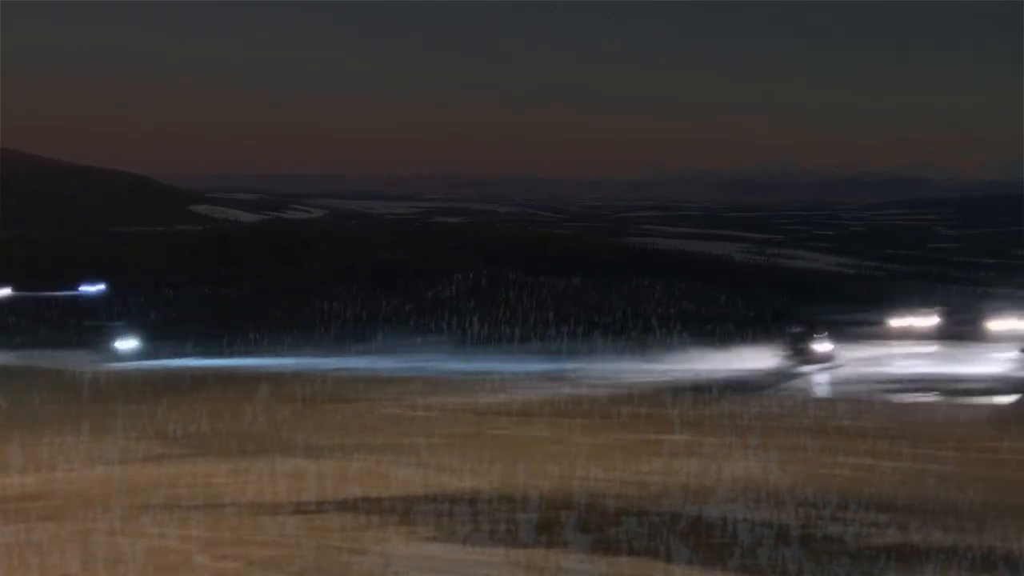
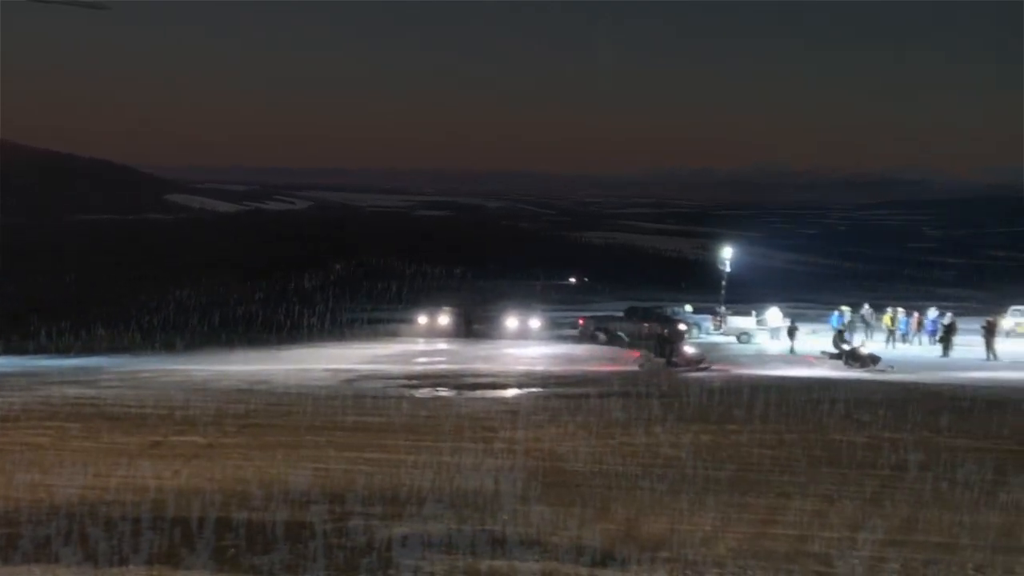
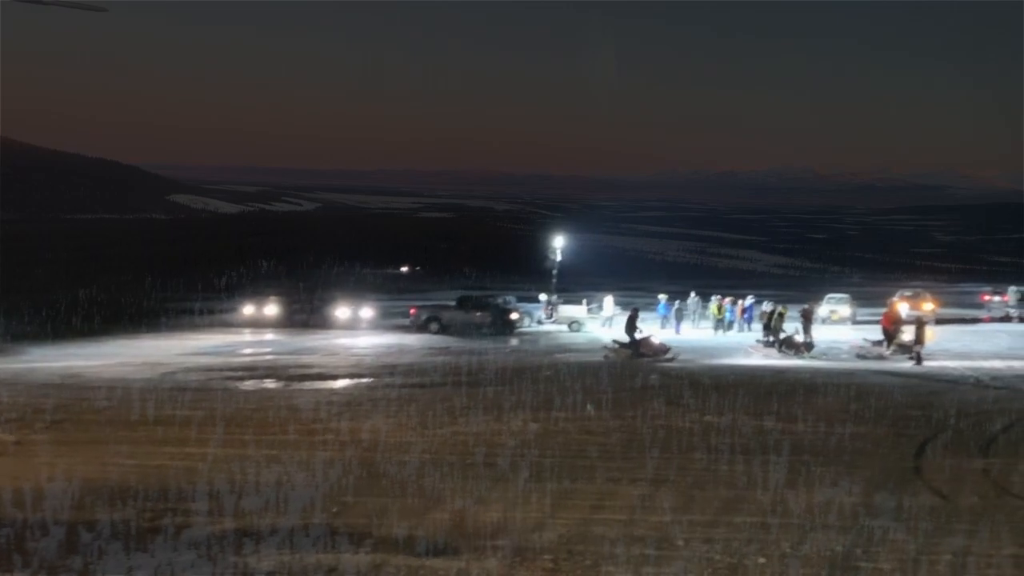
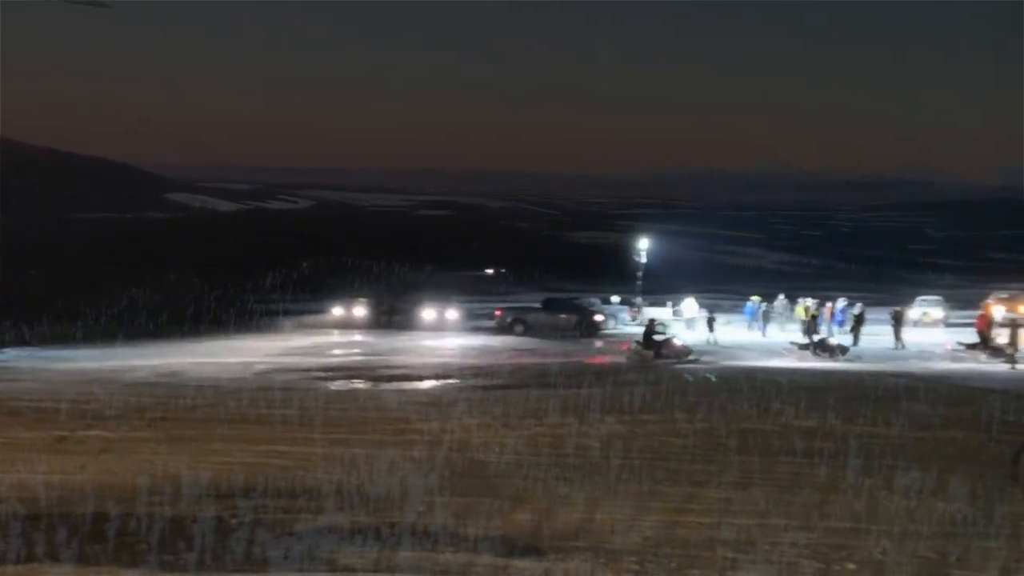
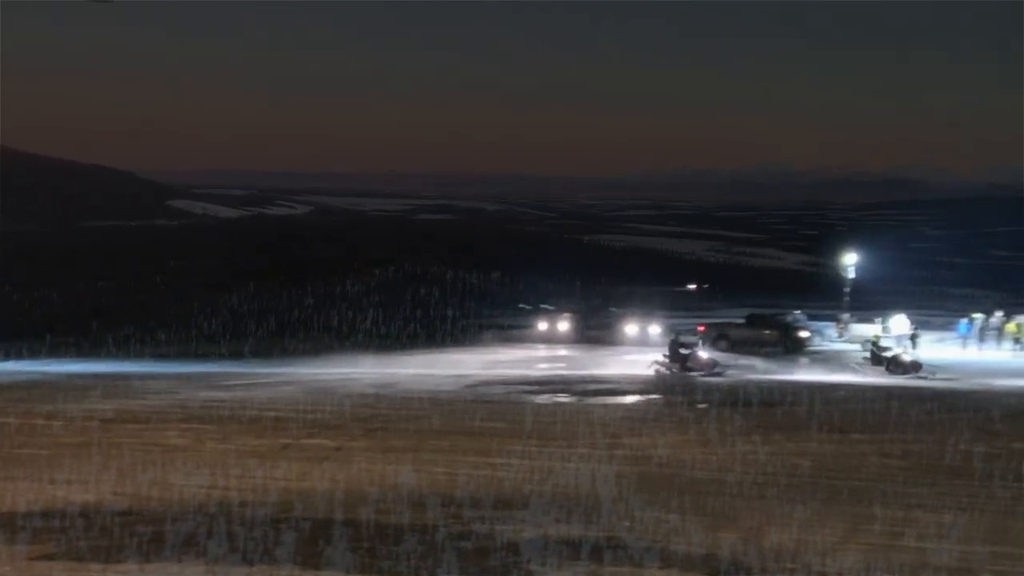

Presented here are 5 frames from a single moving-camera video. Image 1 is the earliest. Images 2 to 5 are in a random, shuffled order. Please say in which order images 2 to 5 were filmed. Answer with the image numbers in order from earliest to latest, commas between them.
5, 2, 4, 3
